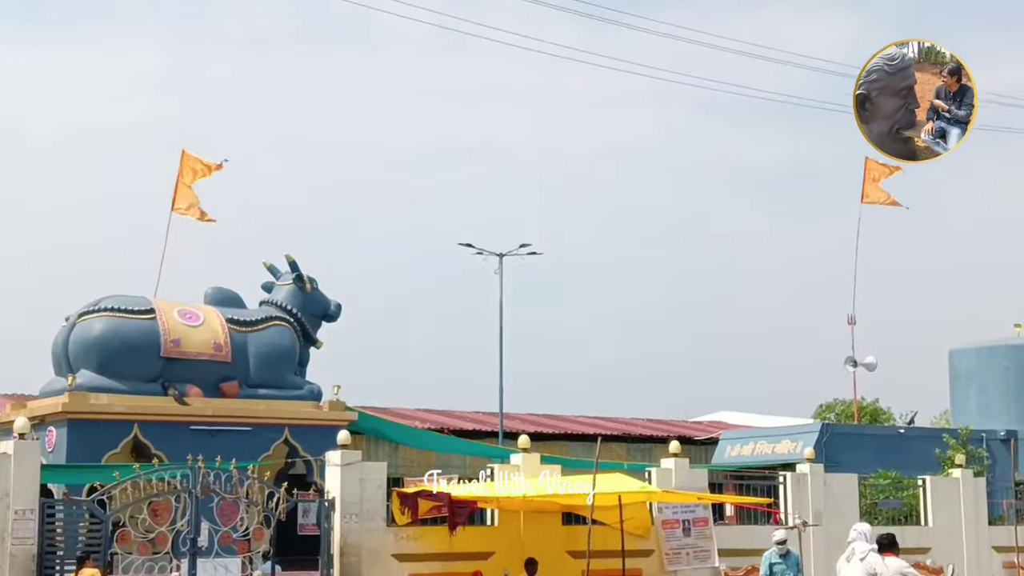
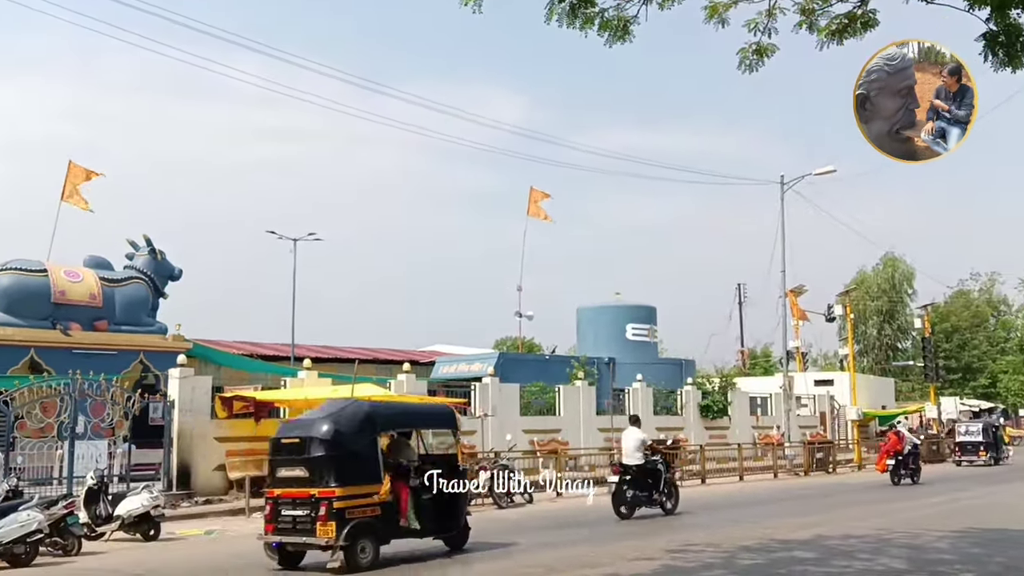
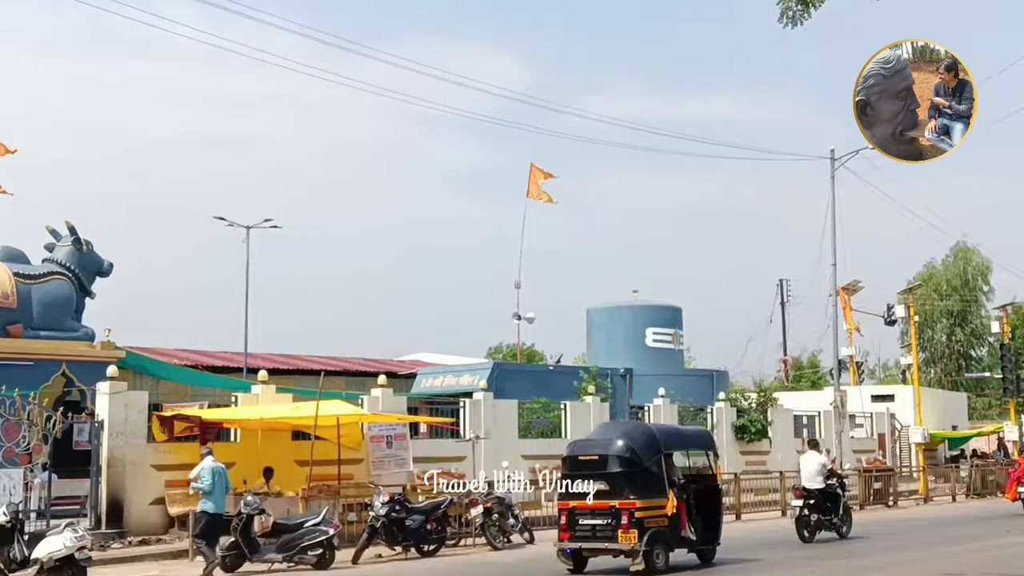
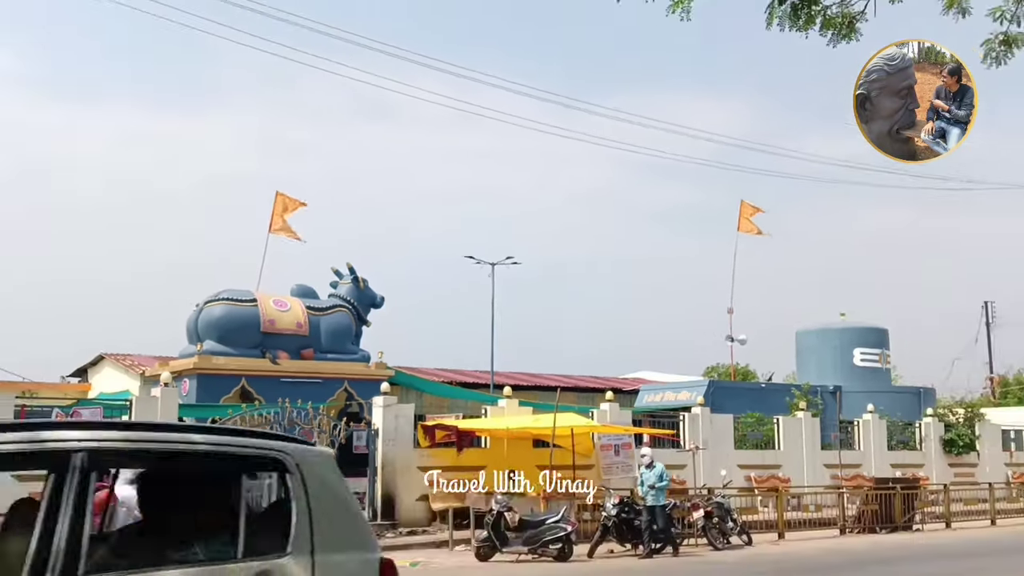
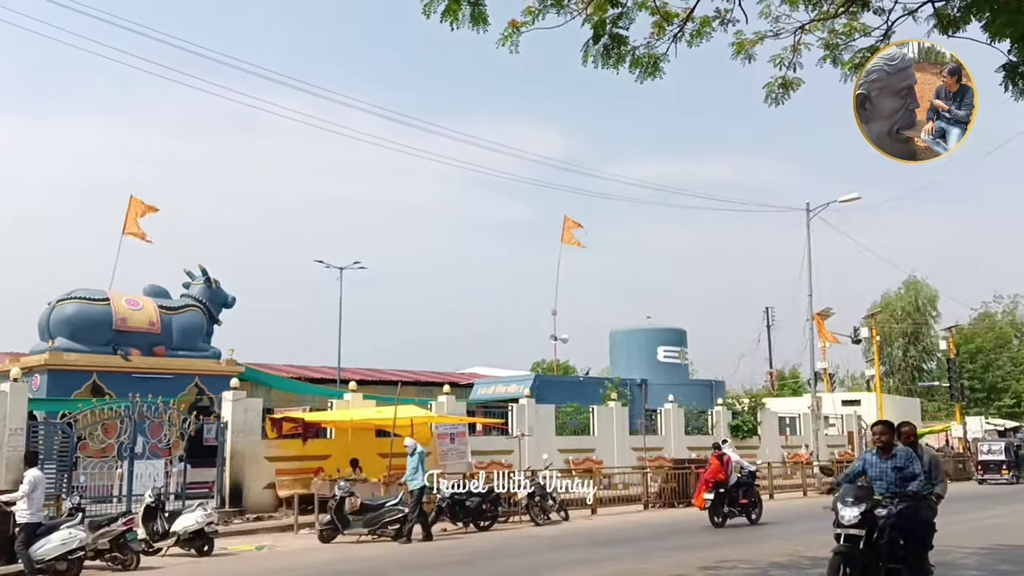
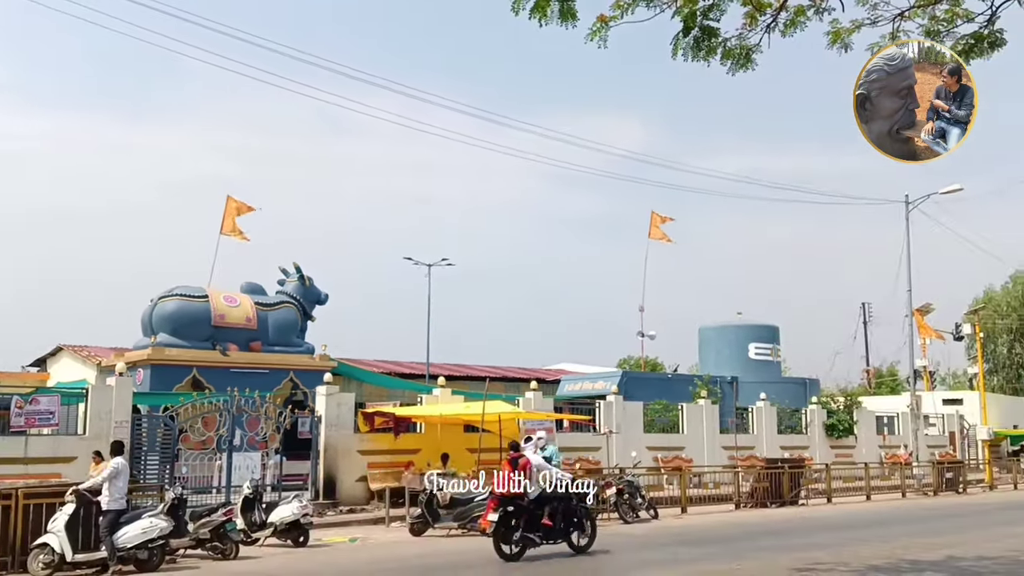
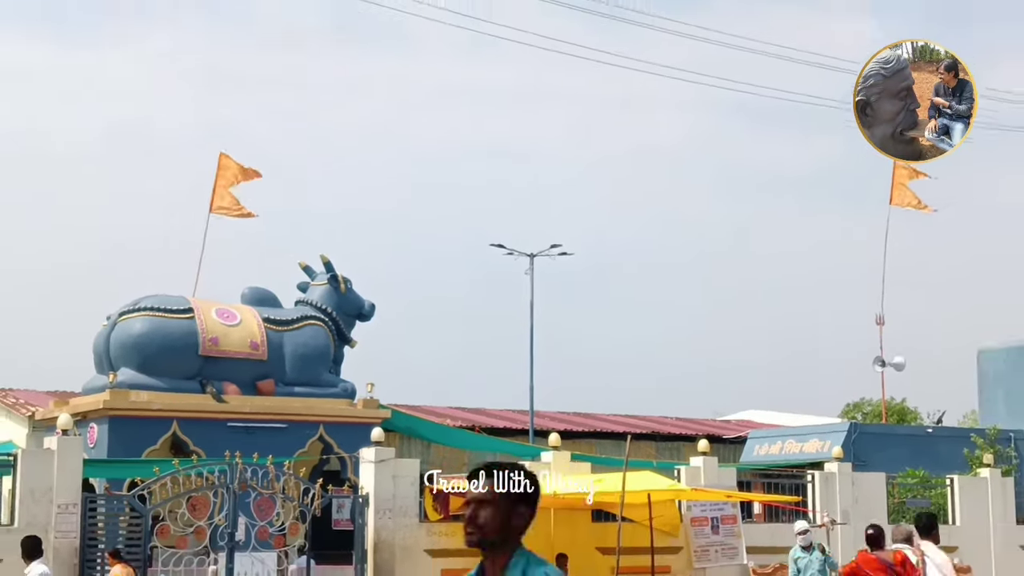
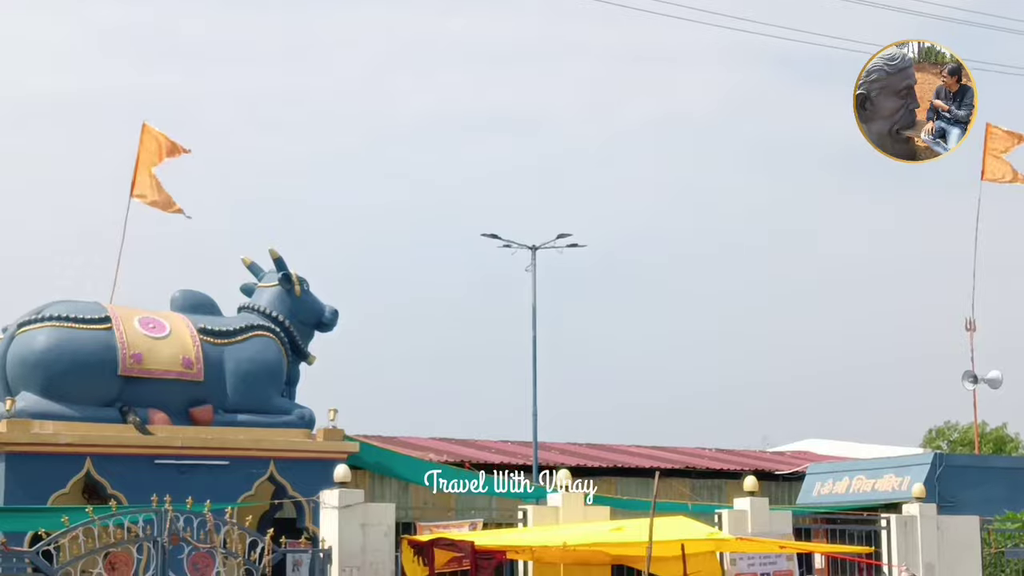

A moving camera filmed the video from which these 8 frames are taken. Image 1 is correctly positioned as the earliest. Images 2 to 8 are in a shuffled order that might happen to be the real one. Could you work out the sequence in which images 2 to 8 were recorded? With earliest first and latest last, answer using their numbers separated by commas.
8, 7, 4, 6, 5, 2, 3
